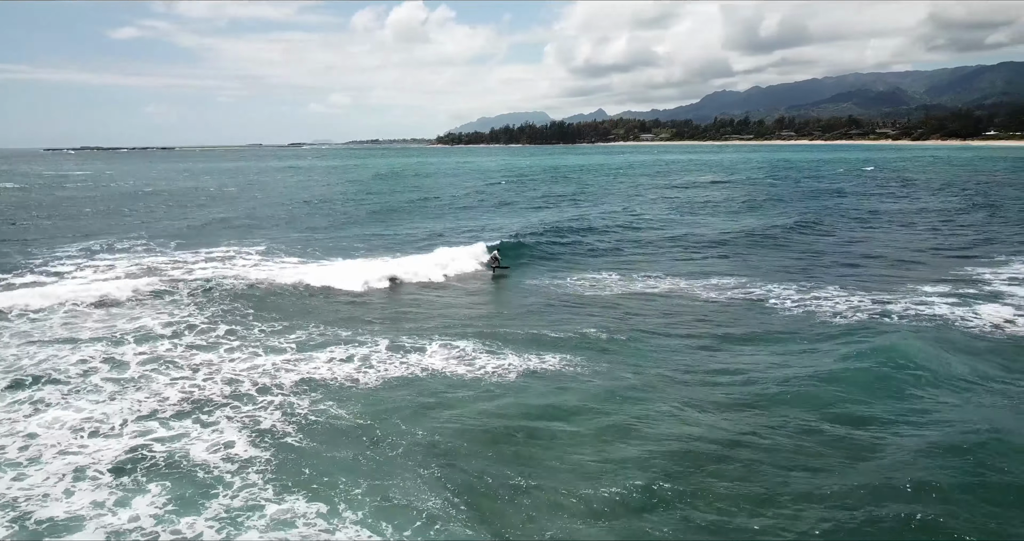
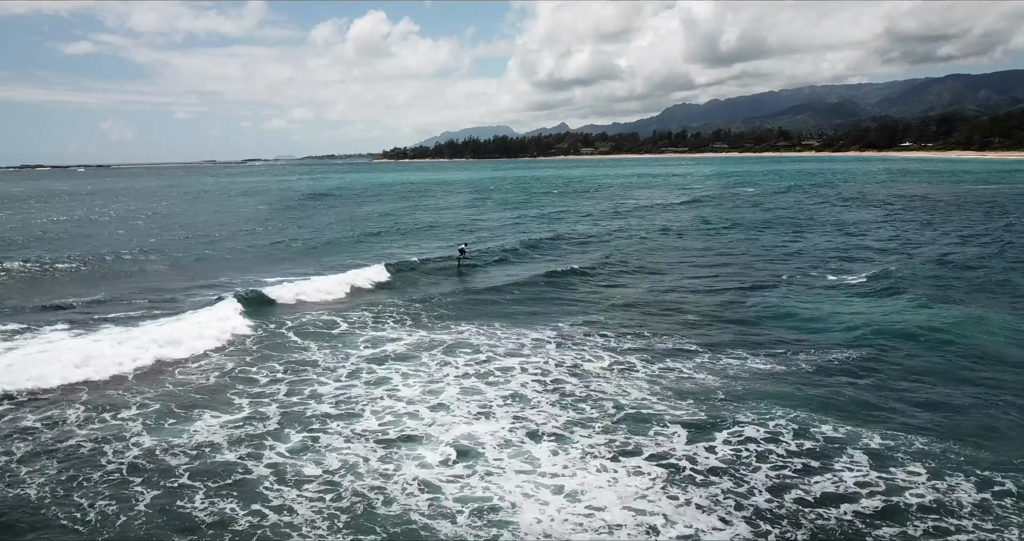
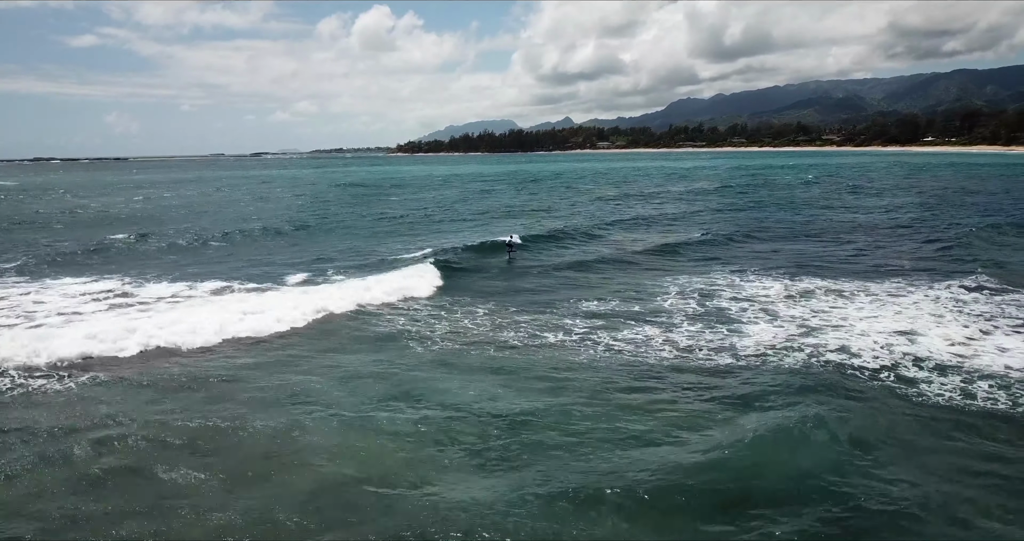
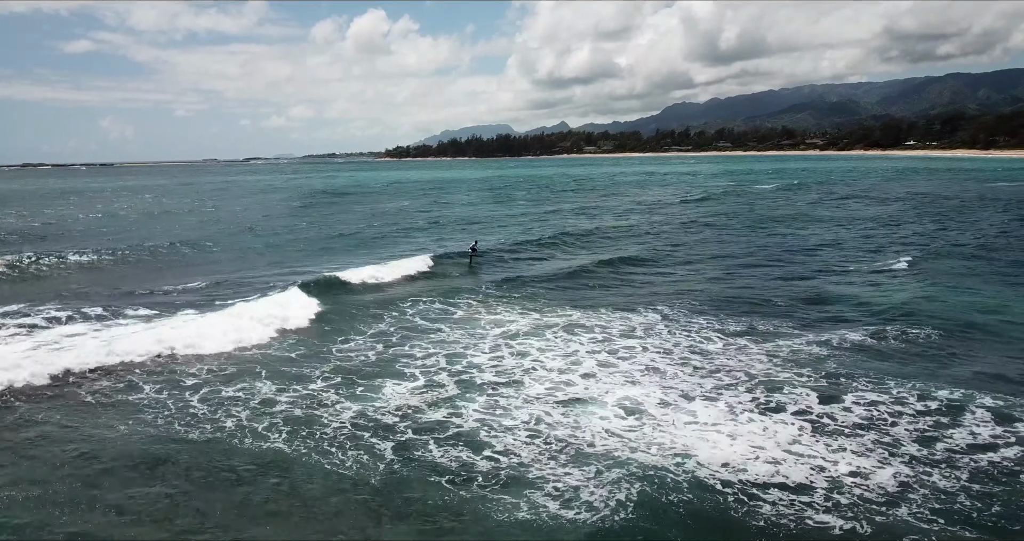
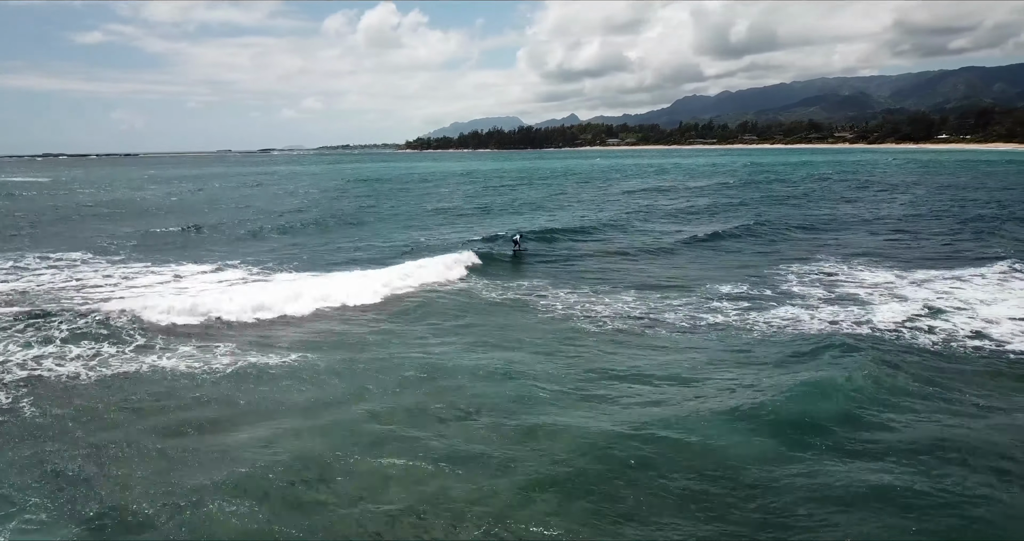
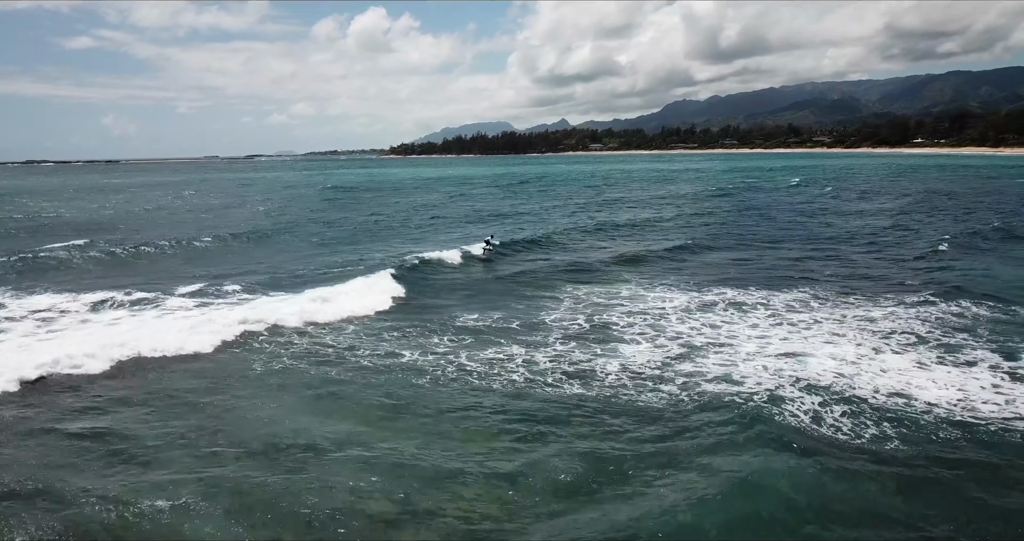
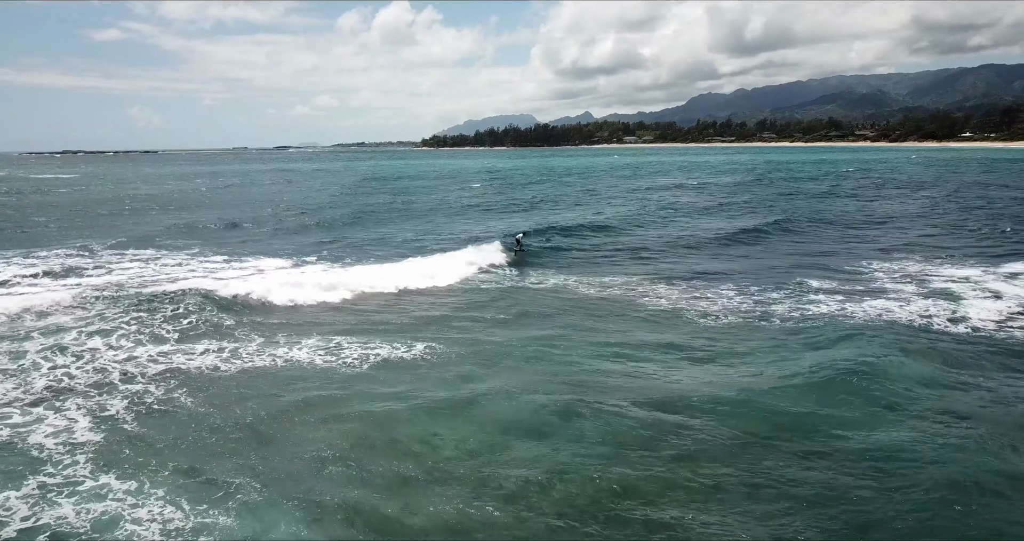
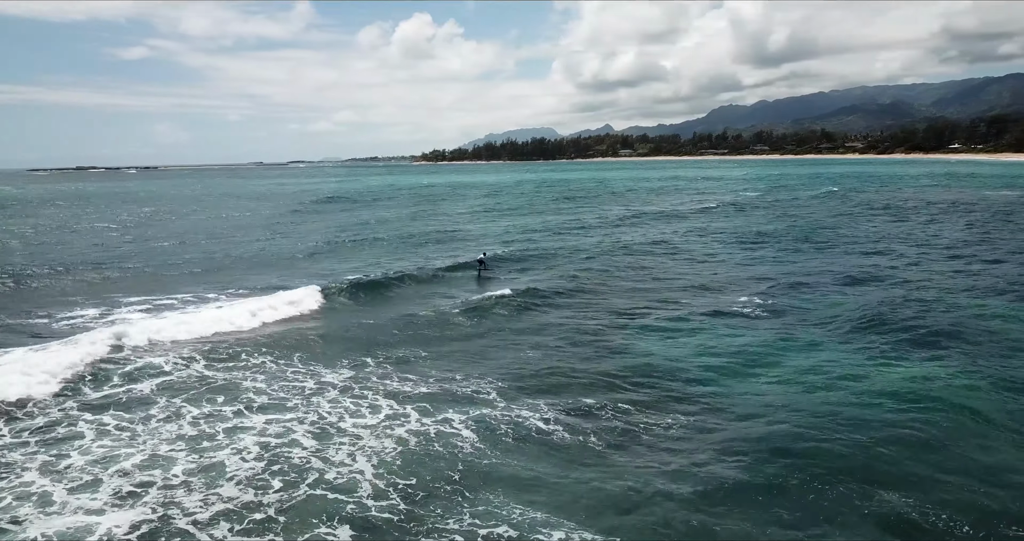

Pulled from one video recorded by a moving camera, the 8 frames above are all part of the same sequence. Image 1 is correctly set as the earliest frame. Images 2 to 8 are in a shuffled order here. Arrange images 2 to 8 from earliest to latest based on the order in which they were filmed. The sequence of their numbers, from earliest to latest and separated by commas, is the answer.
7, 5, 3, 6, 4, 2, 8
